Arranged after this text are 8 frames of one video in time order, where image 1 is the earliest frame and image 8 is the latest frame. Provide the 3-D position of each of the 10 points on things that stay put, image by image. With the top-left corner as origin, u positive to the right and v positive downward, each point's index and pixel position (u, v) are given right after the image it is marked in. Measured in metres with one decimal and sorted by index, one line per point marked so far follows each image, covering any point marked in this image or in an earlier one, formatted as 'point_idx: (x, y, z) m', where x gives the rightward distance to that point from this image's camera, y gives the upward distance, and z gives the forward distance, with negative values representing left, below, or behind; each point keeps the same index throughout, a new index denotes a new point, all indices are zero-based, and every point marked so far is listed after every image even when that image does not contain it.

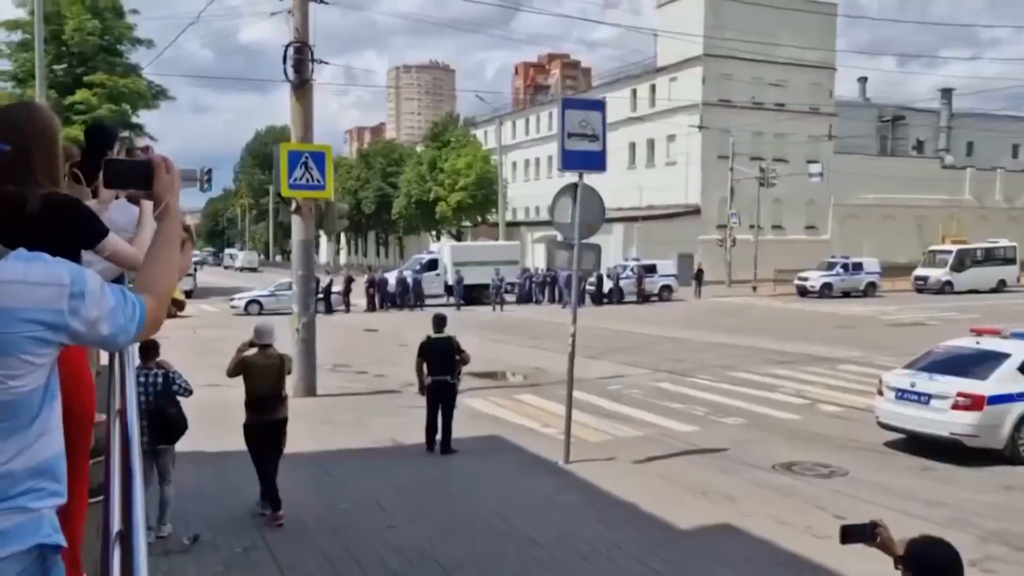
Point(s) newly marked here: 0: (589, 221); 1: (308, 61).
0: (+0.9, +0.8, +10.3) m
1: (-3.2, +3.6, +13.9) m
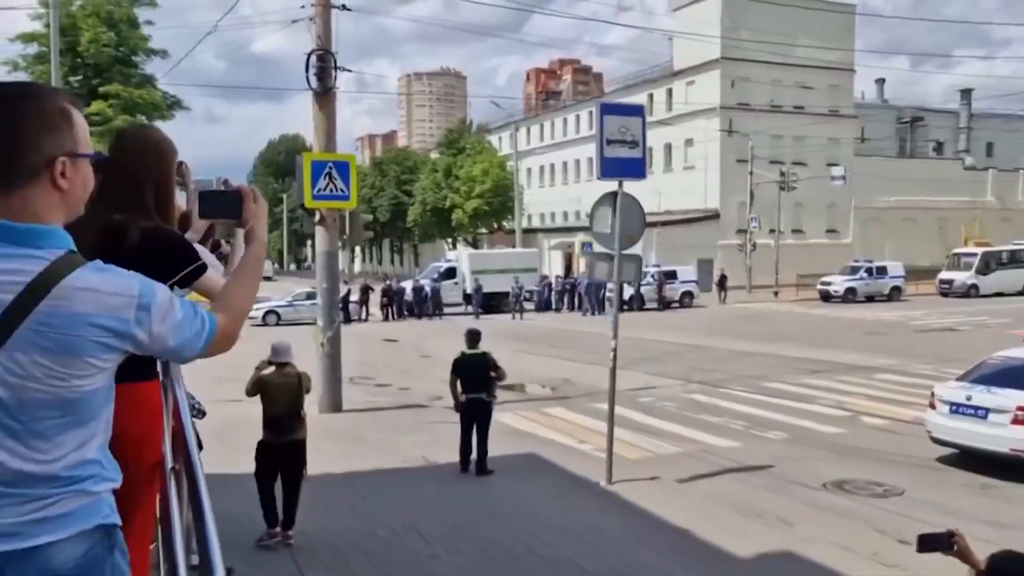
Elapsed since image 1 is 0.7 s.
0: (+1.3, +0.6, +9.9) m
1: (-2.8, +3.4, +13.6) m
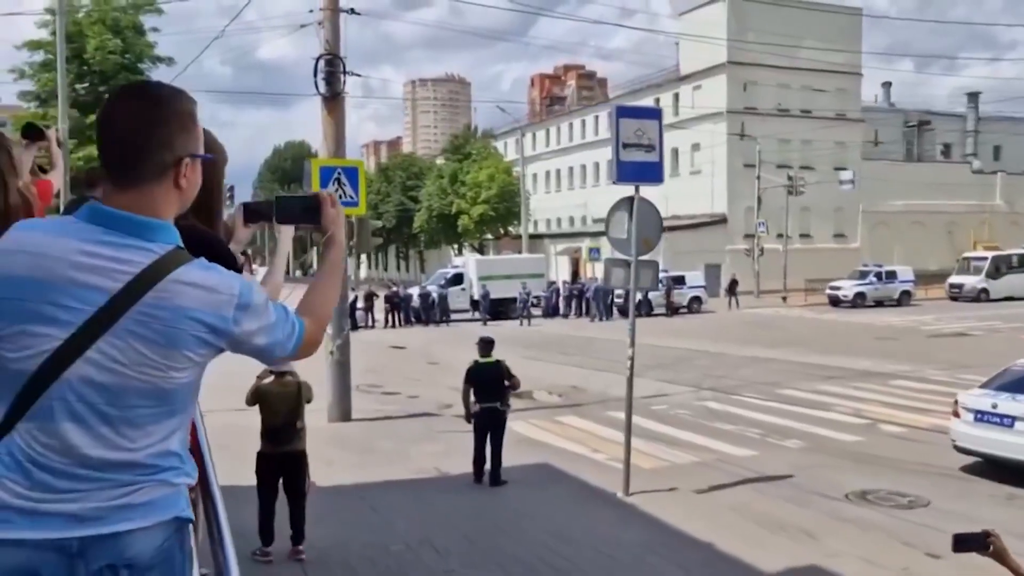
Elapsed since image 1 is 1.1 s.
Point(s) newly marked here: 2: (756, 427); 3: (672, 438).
0: (+1.5, +0.6, +9.7) m
1: (-2.6, +3.3, +13.4) m
2: (+3.8, -2.2, +13.7) m
3: (+2.4, -2.2, +12.9) m
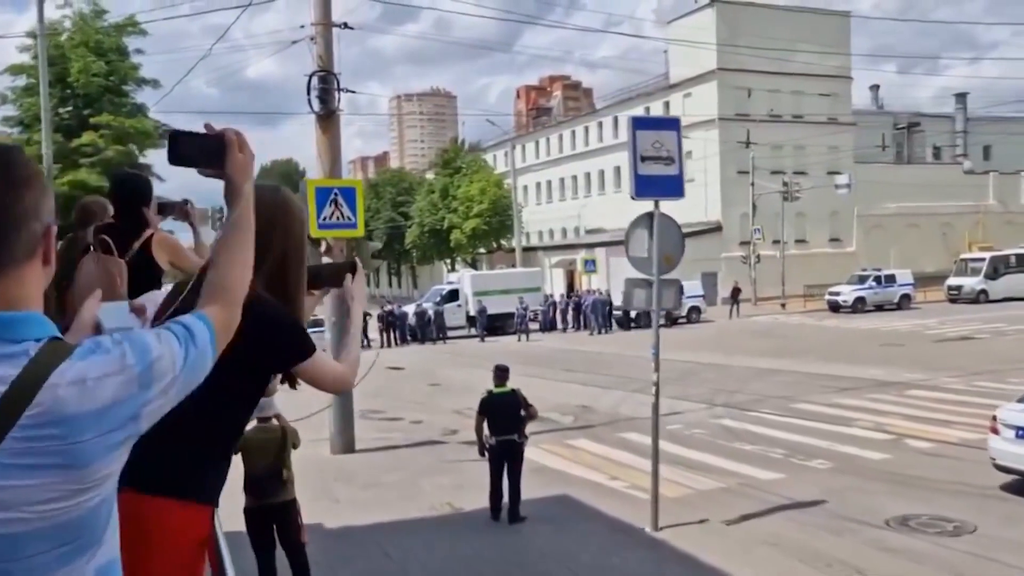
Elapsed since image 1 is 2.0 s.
0: (+1.6, +0.3, +9.1) m
1: (-2.6, +2.9, +12.9) m
2: (+4.0, -2.4, +13.2) m
3: (+2.6, -2.5, +12.3) m
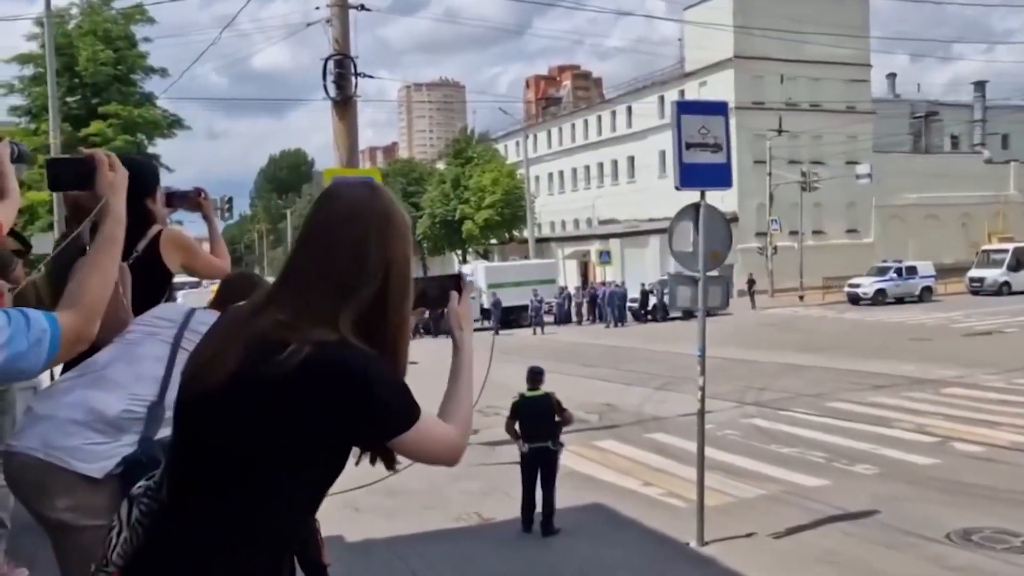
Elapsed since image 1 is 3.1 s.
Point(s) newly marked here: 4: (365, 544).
0: (+1.9, +0.4, +8.5) m
1: (-2.2, +3.0, +12.2) m
2: (+4.4, -2.3, +12.6) m
3: (+2.9, -2.4, +11.7) m
4: (-1.5, -2.6, +8.9) m
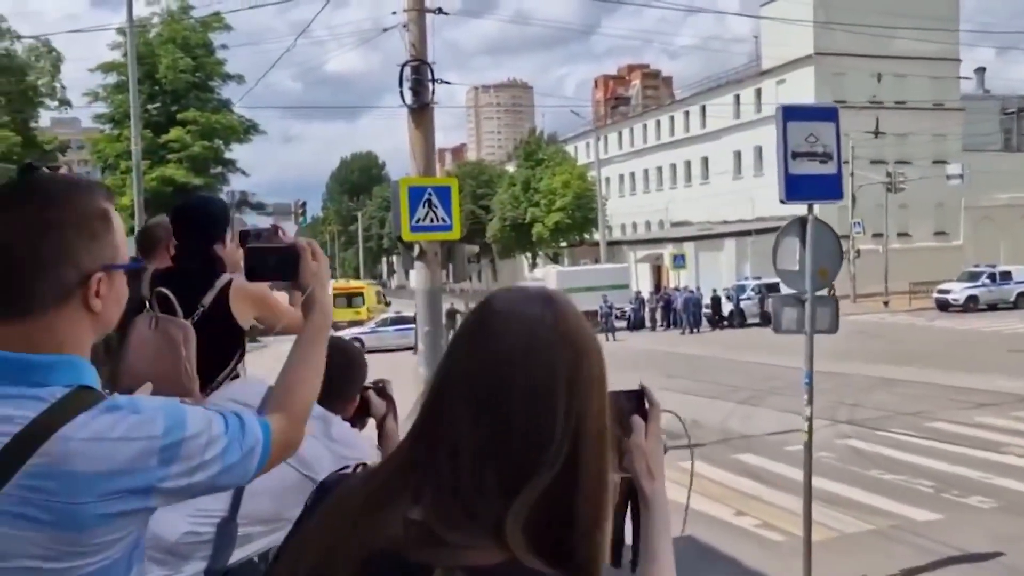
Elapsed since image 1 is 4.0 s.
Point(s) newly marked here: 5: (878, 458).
0: (+2.8, +0.2, +7.8) m
1: (-1.1, +2.8, +11.8) m
2: (+5.5, -2.5, +11.7) m
3: (+4.0, -2.6, +11.0) m
4: (-0.7, -2.8, +8.5) m
5: (+5.4, -2.5, +12.9) m
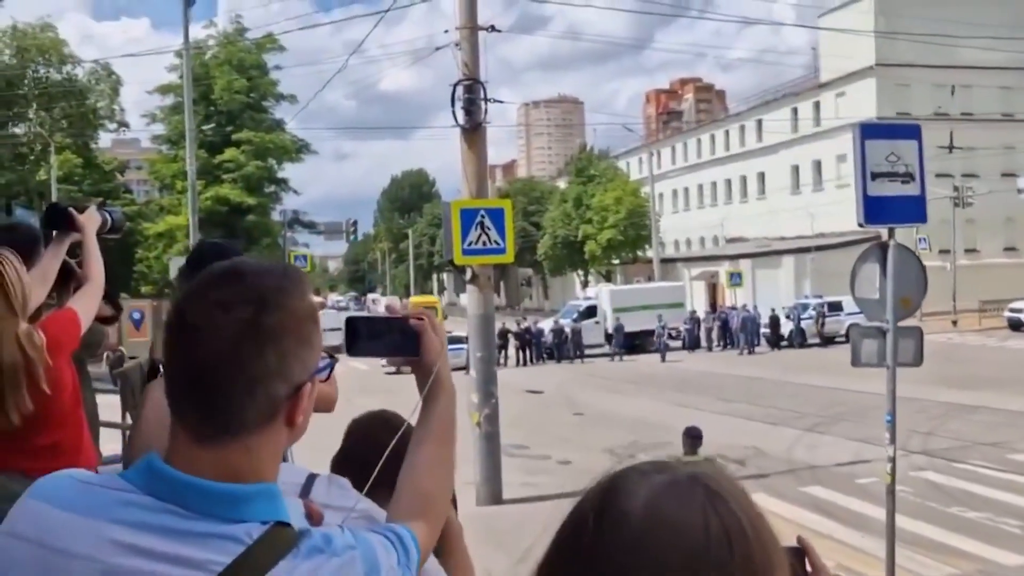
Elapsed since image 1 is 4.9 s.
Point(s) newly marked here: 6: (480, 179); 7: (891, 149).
0: (+3.2, -0.1, +7.2) m
1: (-0.4, +2.5, +11.5) m
2: (+6.2, -2.8, +10.9) m
3: (+4.6, -2.9, +10.2) m
4: (-0.1, -3.1, +8.1) m
5: (+6.1, -2.8, +12.1) m
6: (-0.4, +1.4, +11.5) m
7: (+3.1, +1.1, +7.2) m
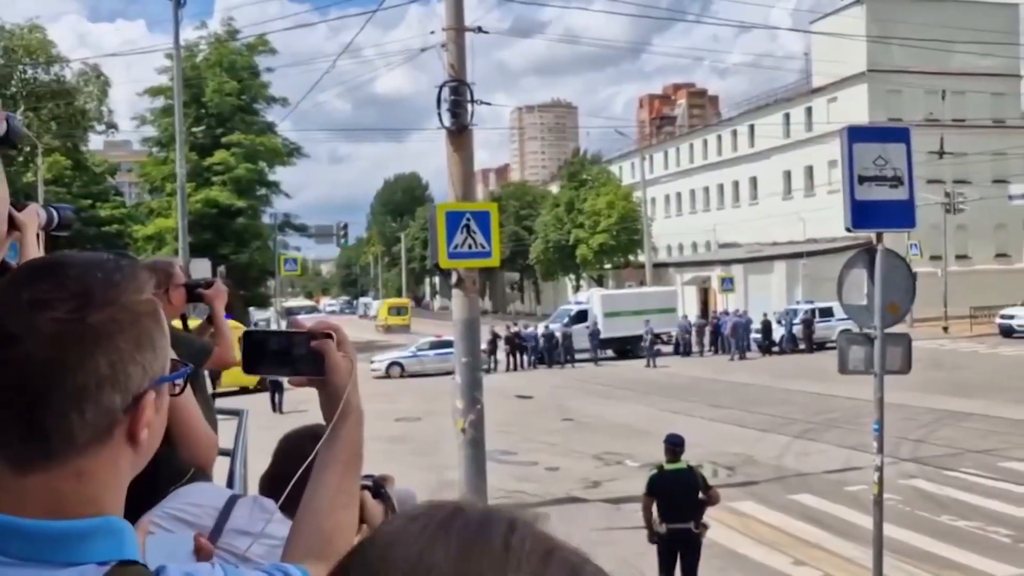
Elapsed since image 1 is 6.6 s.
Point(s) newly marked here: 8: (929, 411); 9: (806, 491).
0: (+3.1, -0.1, +7.1) m
1: (-0.6, +2.4, +11.4) m
2: (+6.0, -2.9, +10.8) m
3: (+4.4, -3.0, +10.1) m
4: (-0.3, -3.1, +7.9) m
5: (+5.9, -2.9, +12.0) m
6: (-0.6, +1.4, +11.3) m
7: (+3.0, +1.1, +7.1) m
8: (+8.9, -2.6, +18.9) m
9: (+4.3, -3.0, +12.9) m
